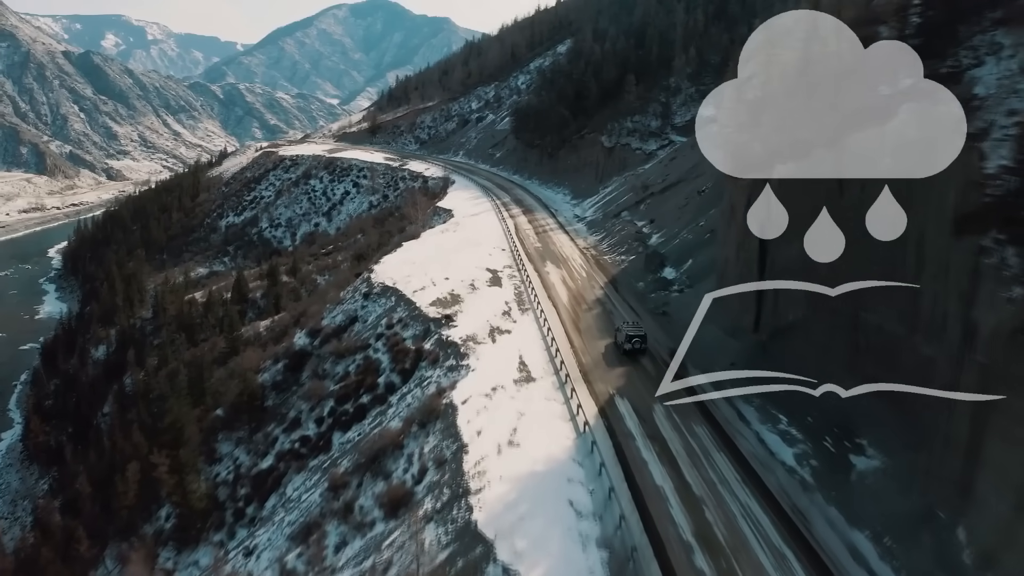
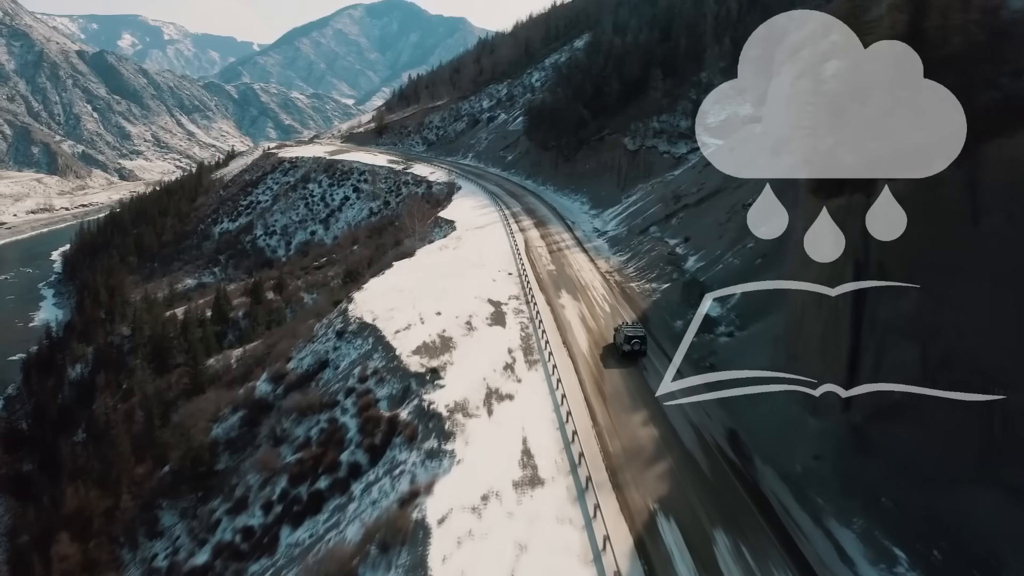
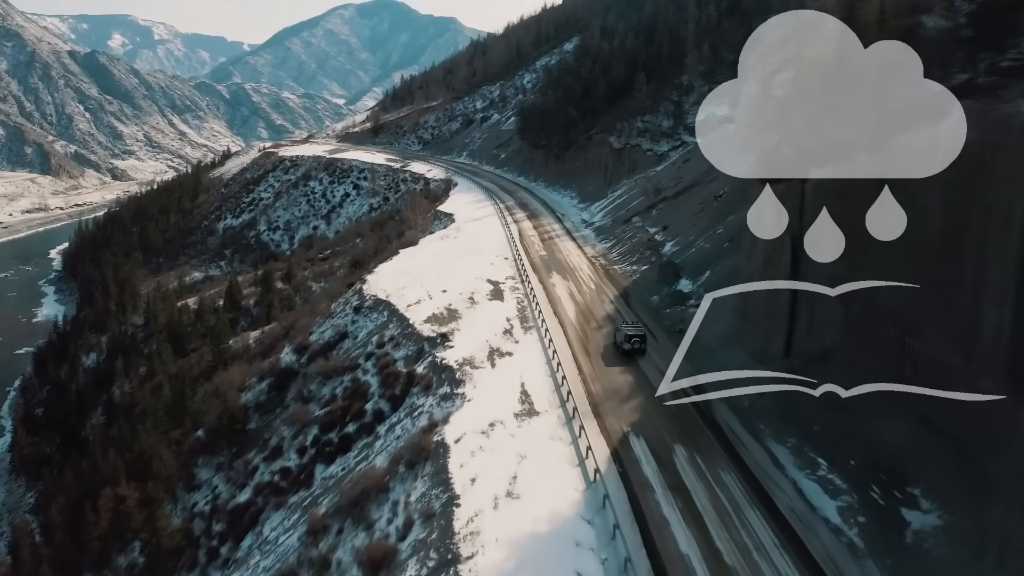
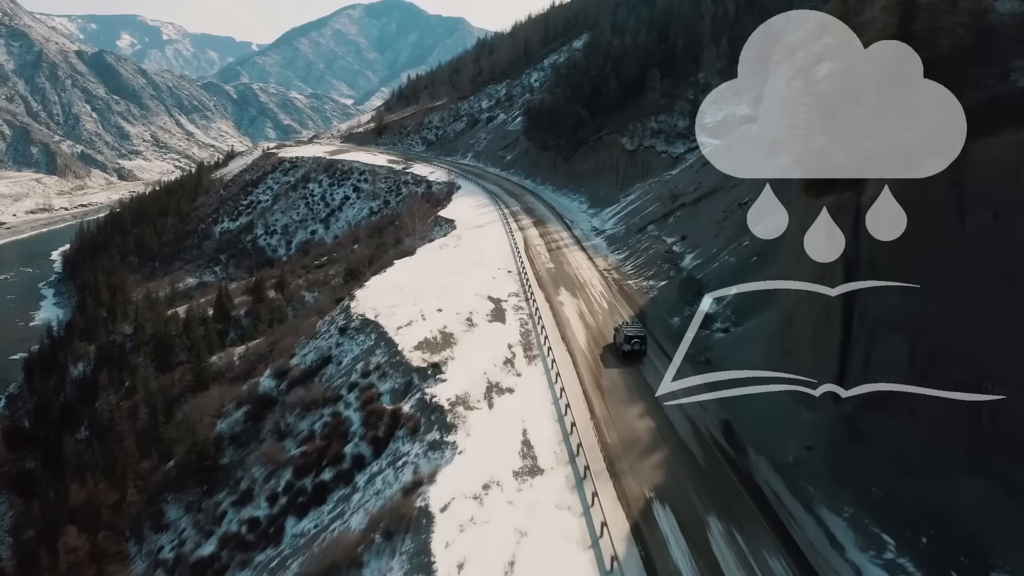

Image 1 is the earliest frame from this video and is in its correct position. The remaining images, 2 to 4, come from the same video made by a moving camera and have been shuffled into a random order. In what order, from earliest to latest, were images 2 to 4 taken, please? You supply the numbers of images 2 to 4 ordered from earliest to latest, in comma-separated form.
3, 4, 2
